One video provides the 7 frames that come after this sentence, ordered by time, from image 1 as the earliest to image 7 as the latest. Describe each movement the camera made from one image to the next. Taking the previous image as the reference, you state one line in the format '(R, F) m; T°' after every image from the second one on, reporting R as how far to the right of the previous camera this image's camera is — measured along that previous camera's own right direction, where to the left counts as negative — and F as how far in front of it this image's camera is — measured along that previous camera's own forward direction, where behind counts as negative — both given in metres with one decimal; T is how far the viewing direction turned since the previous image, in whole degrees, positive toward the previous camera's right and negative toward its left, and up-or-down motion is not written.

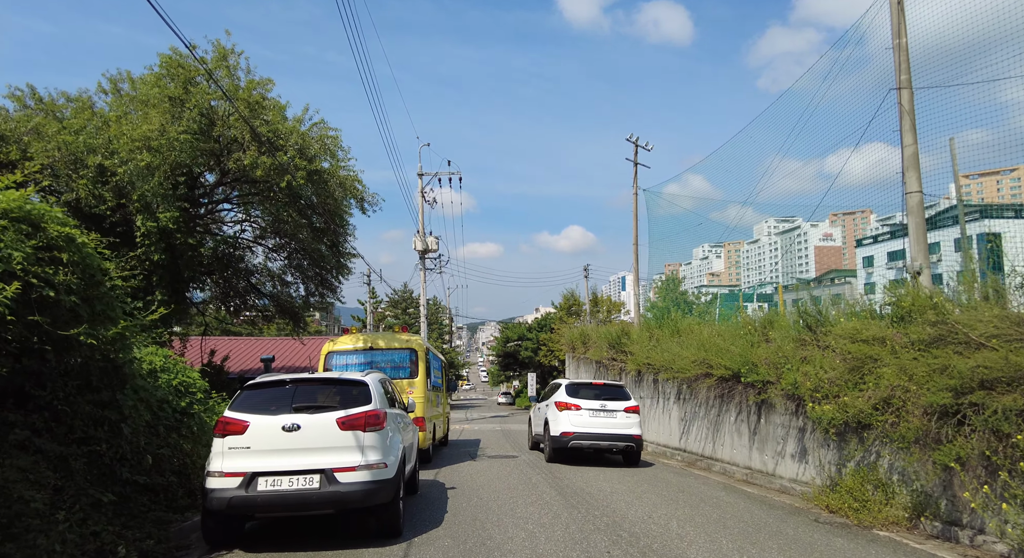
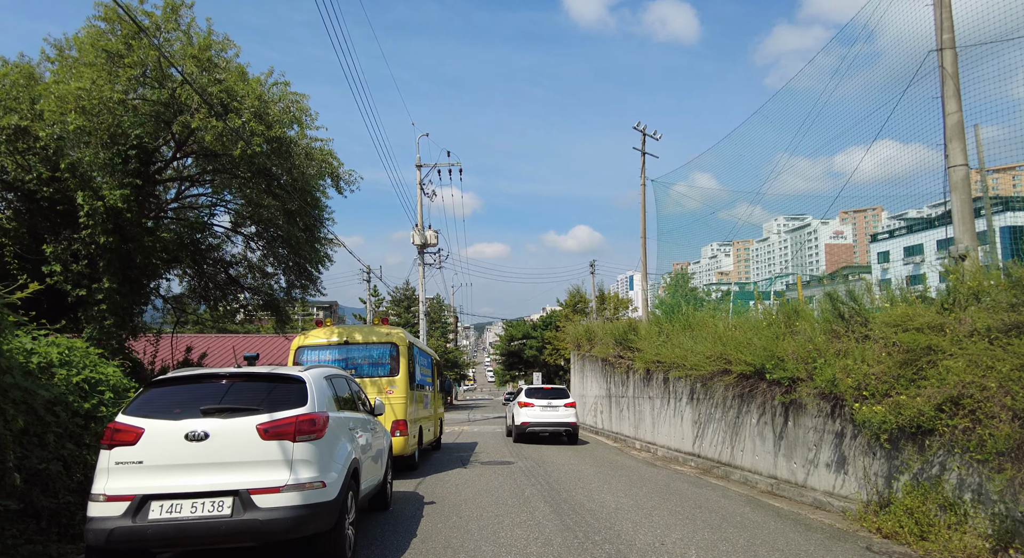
(+0.2, +1.5) m; -1°
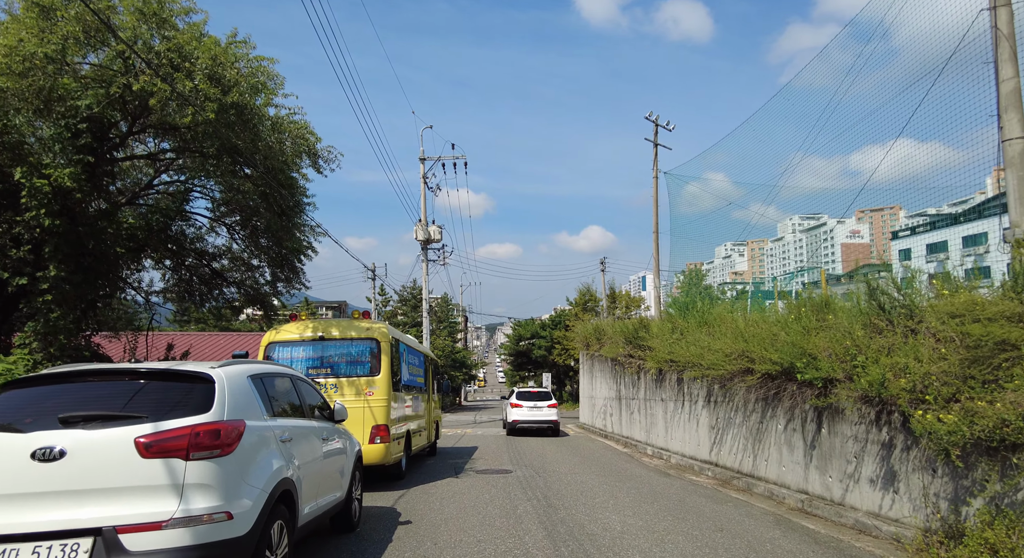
(+0.3, +1.3) m; -1°
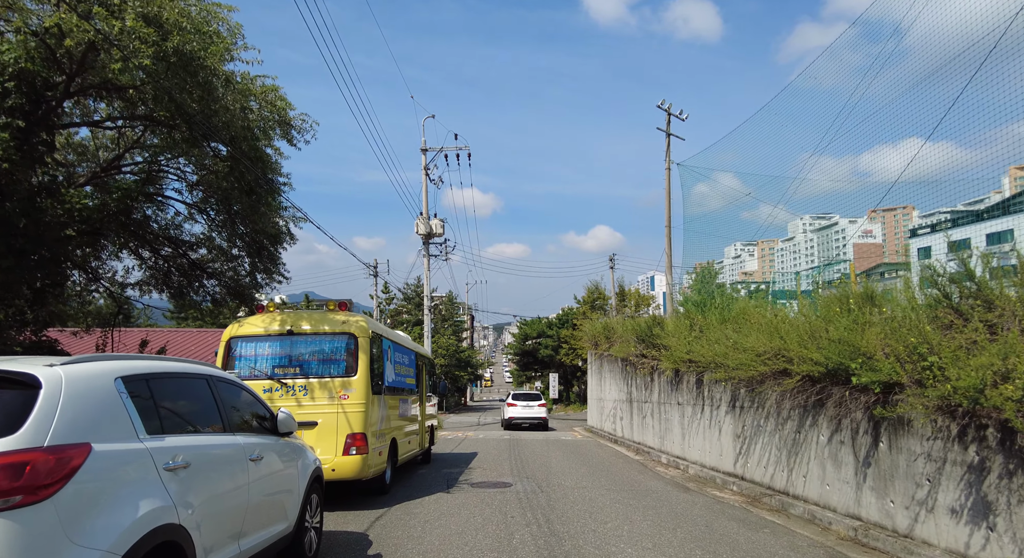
(+0.1, +1.5) m; -1°
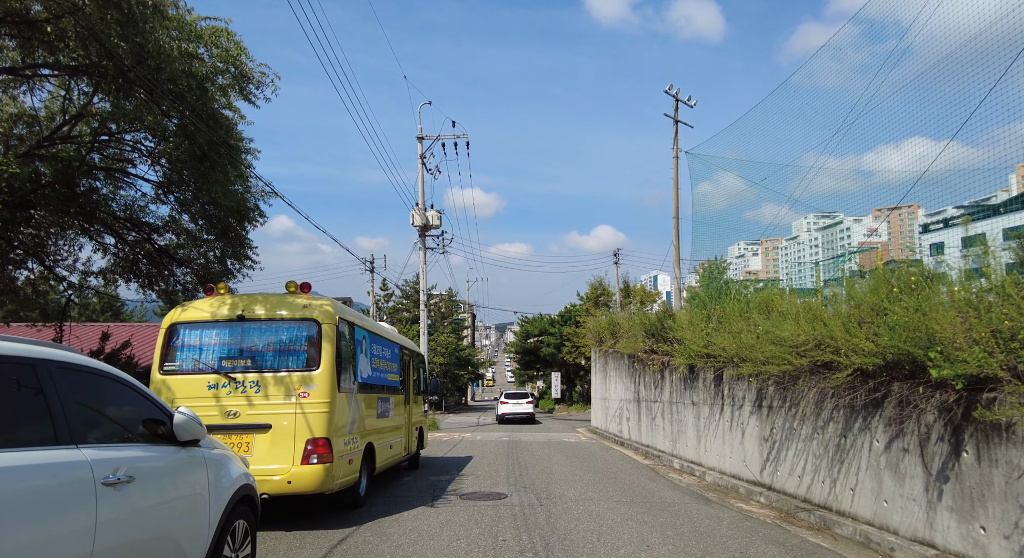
(+0.1, +1.5) m; 0°
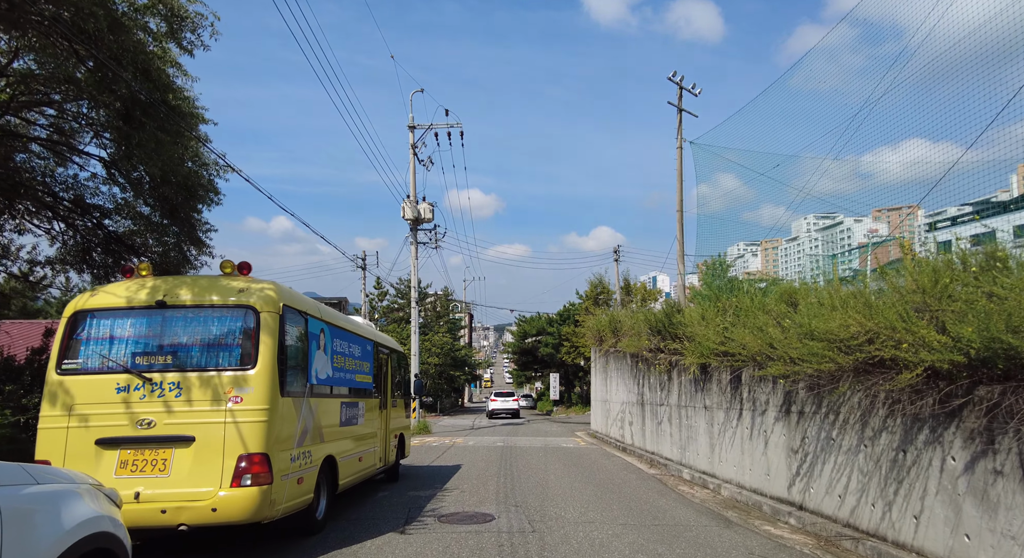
(+0.1, +1.5) m; 0°
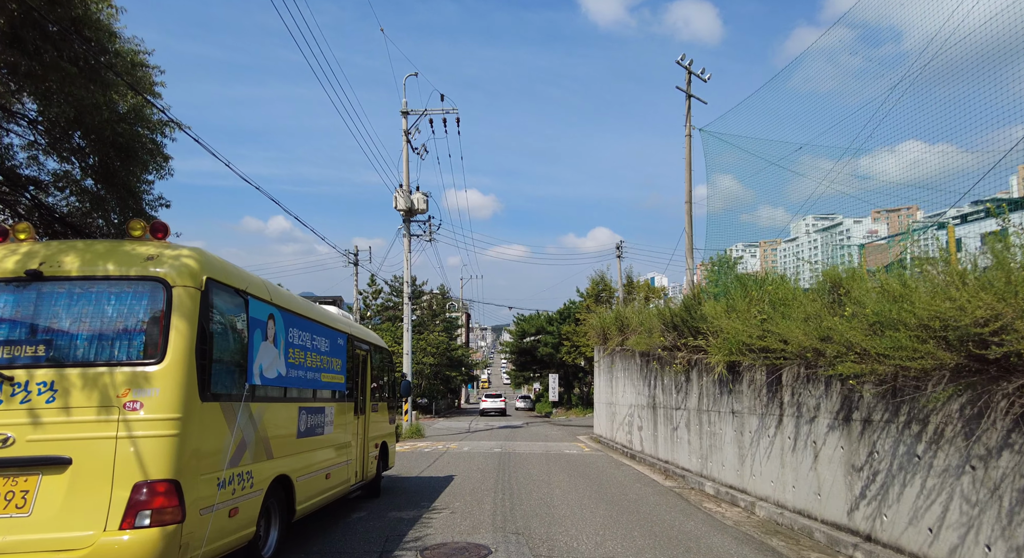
(0.0, +1.7) m; 0°
